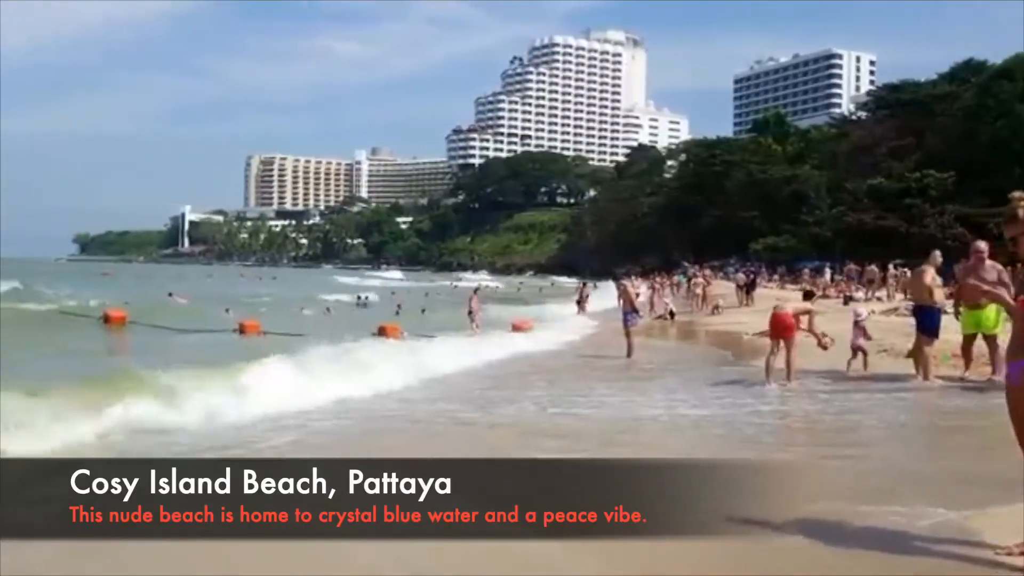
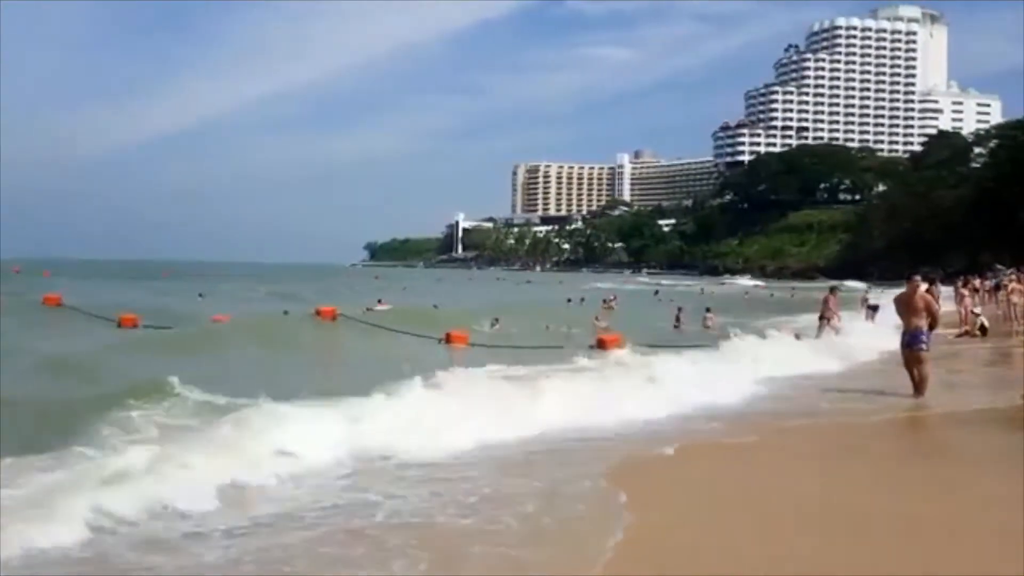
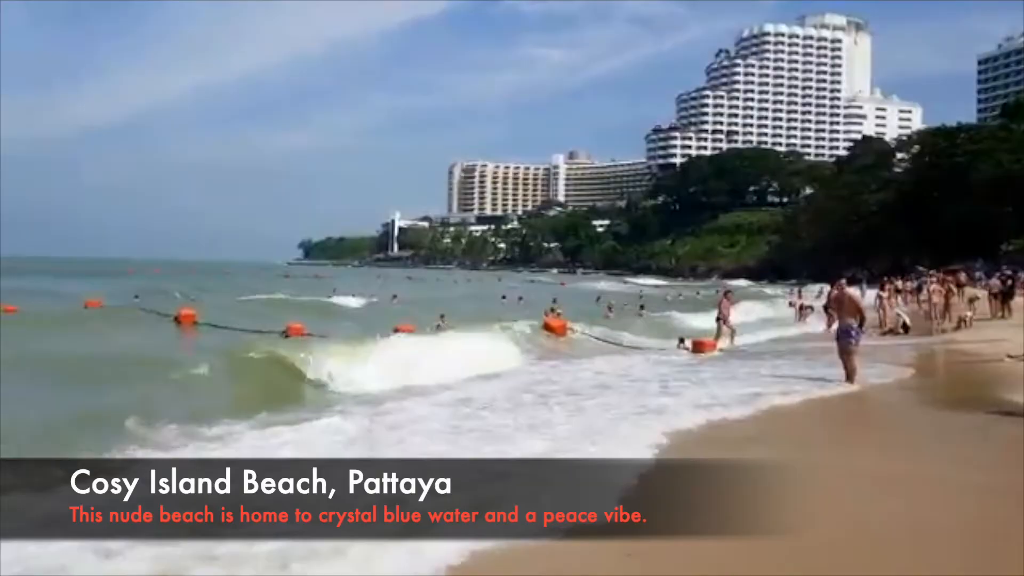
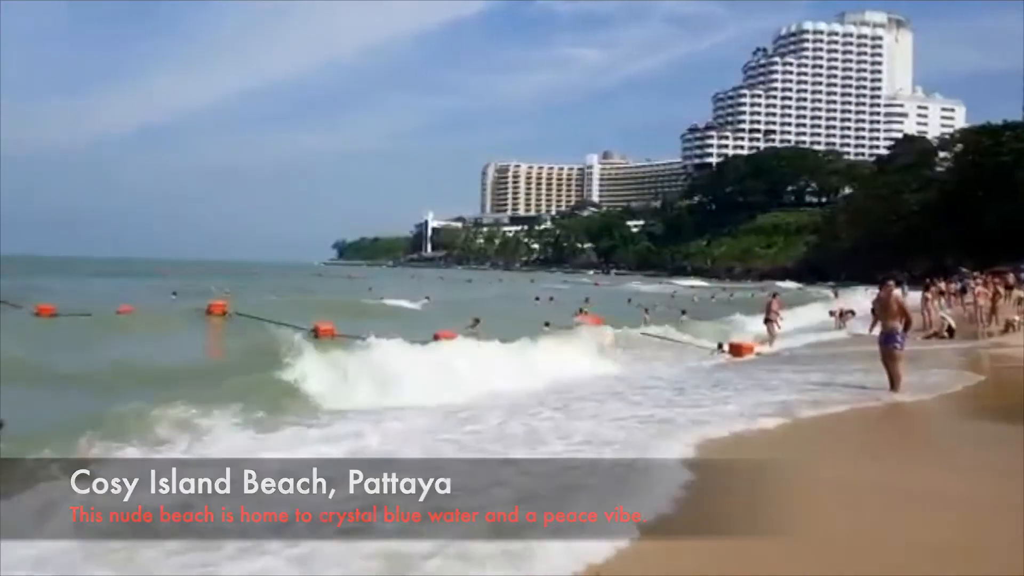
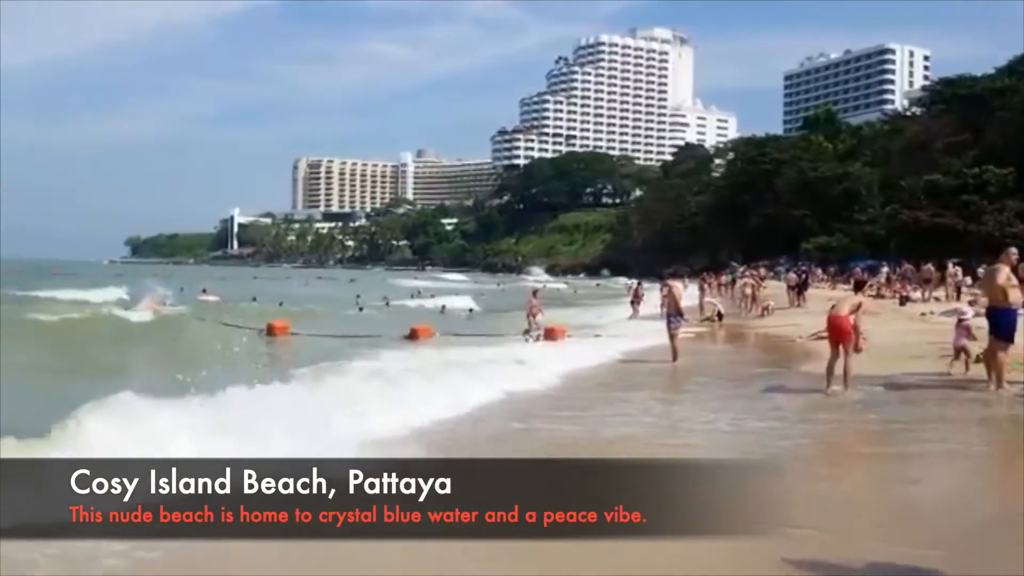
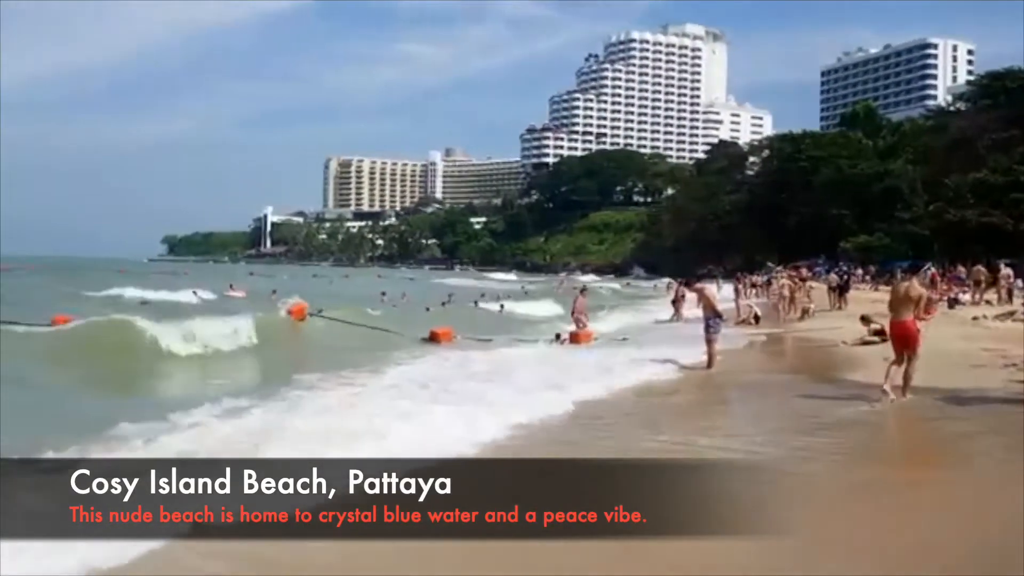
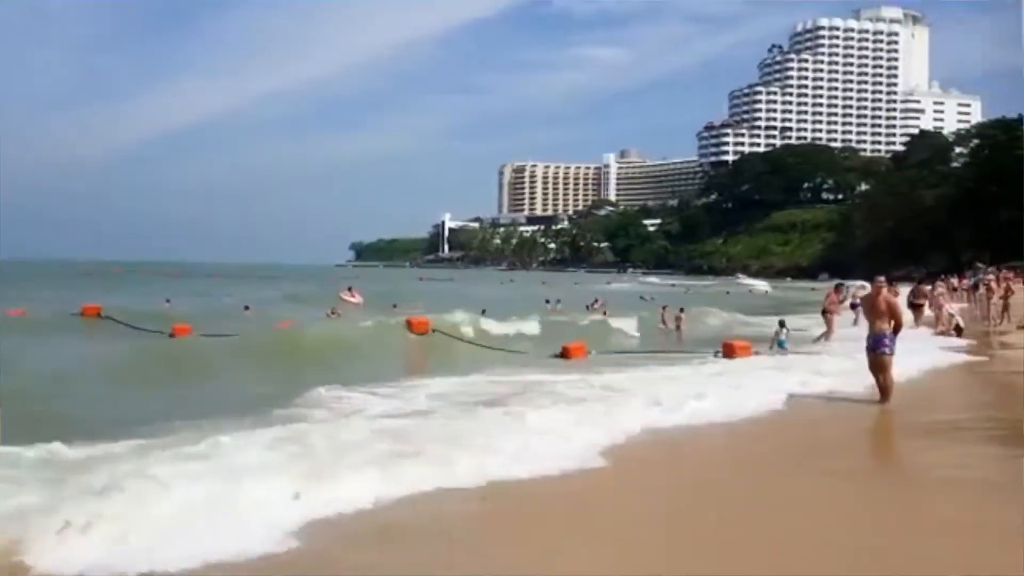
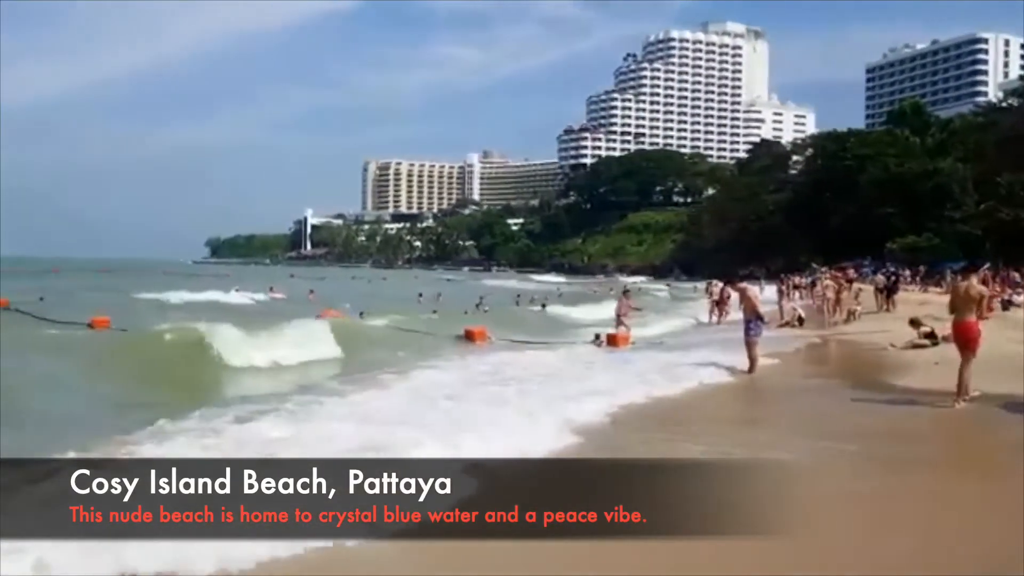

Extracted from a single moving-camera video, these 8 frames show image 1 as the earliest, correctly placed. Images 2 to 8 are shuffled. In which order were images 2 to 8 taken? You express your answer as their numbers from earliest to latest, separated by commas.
5, 6, 8, 3, 4, 2, 7
